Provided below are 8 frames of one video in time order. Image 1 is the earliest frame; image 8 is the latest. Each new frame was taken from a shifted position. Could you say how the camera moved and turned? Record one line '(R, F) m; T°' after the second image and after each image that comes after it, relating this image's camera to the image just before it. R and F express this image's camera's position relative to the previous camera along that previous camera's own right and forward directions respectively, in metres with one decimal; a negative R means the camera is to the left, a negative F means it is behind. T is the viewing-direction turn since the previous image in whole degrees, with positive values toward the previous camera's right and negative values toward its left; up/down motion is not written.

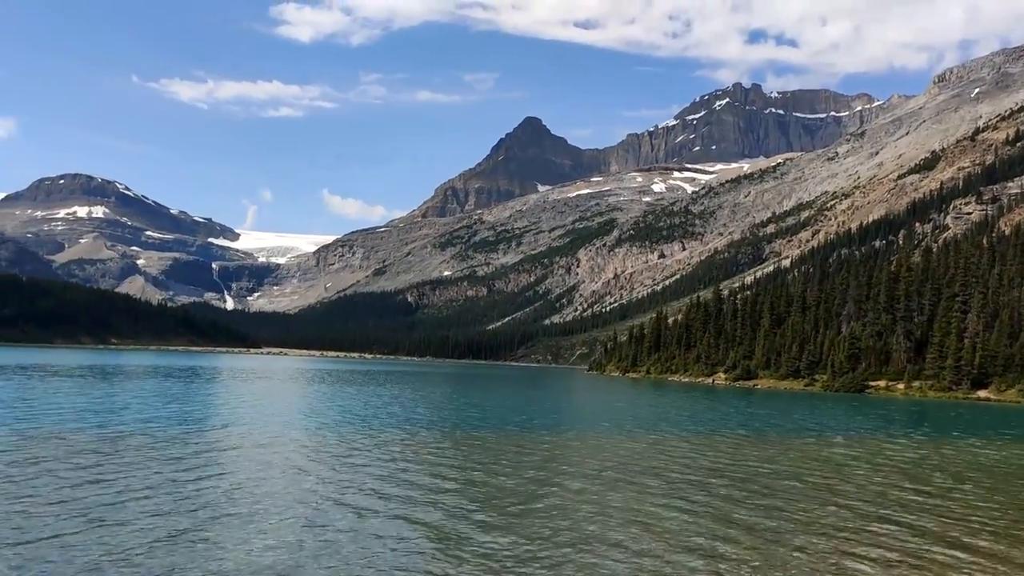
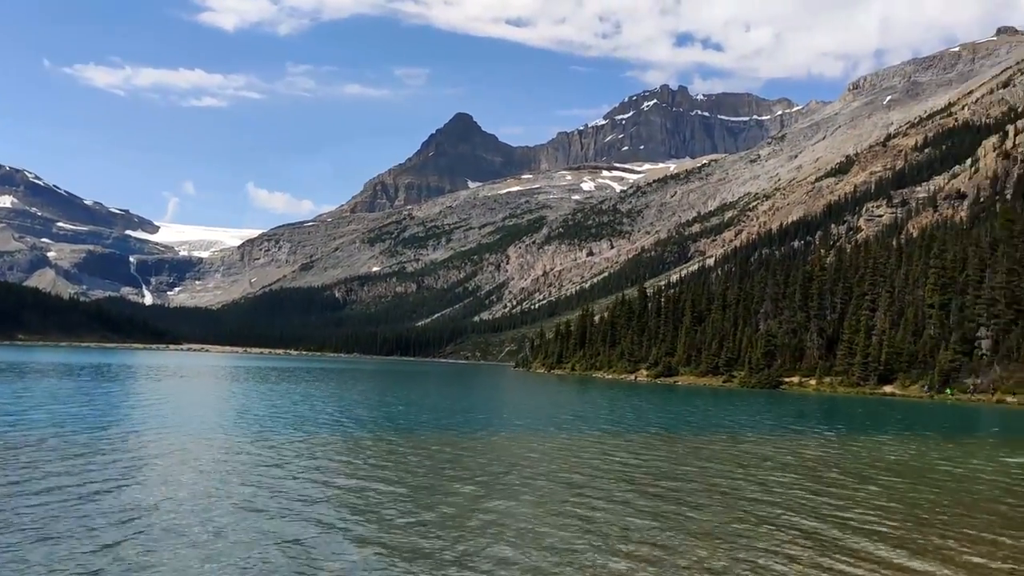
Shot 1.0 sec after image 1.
(+0.7, -0.4) m; +4°
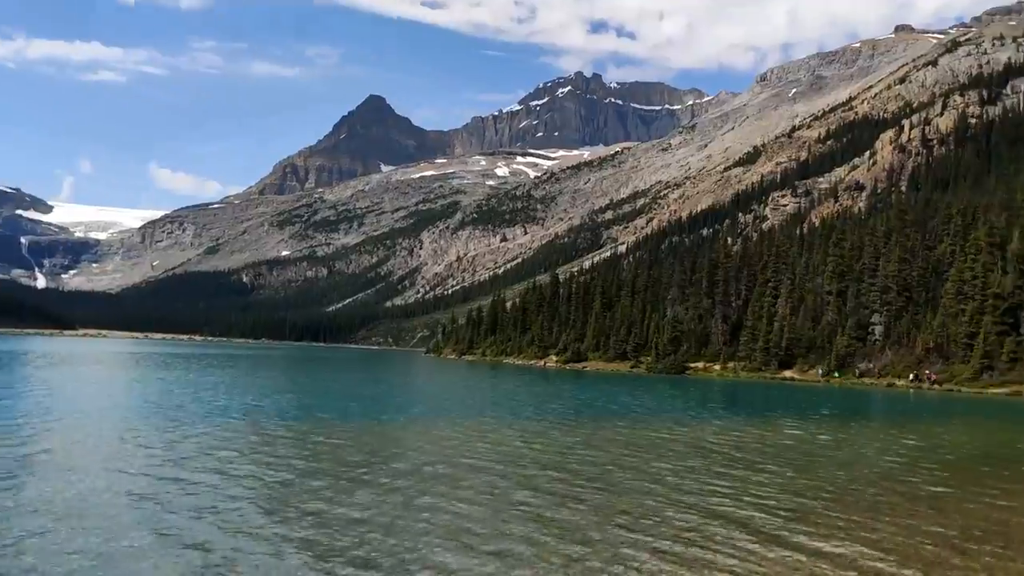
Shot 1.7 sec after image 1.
(+0.9, +1.4) m; +5°
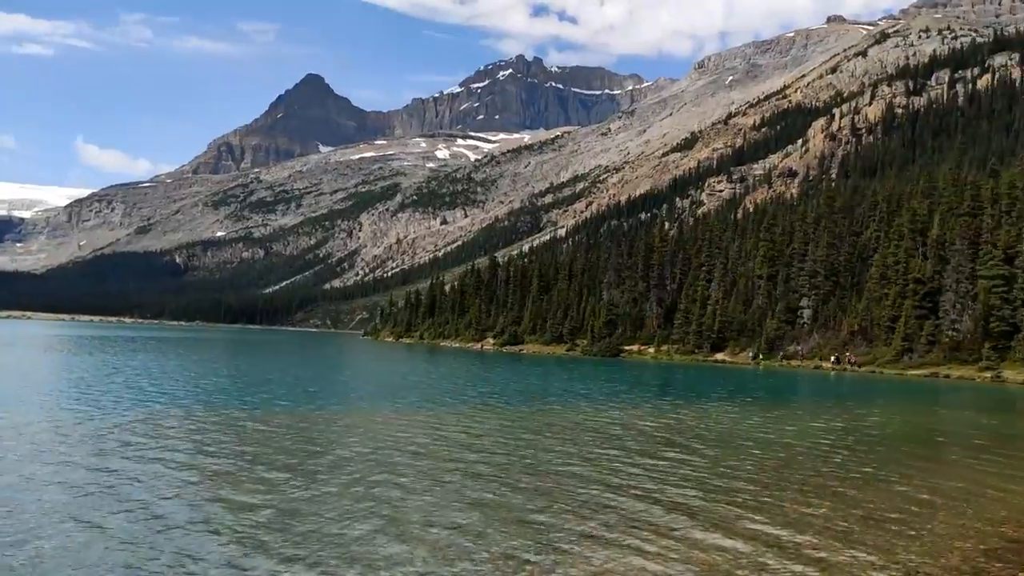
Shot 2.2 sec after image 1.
(+0.4, -0.3) m; +4°
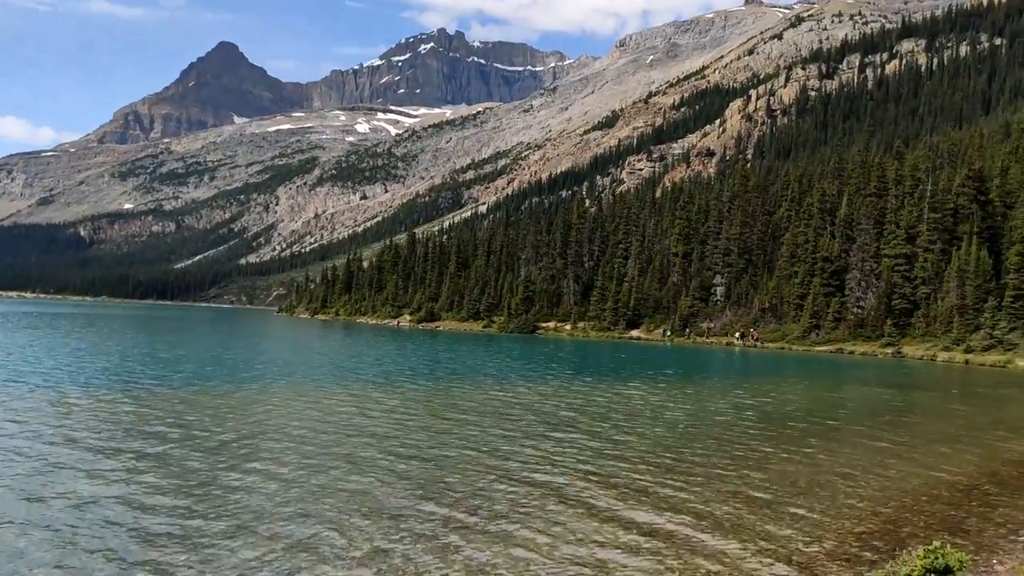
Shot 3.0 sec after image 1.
(+0.8, +1.3) m; +5°
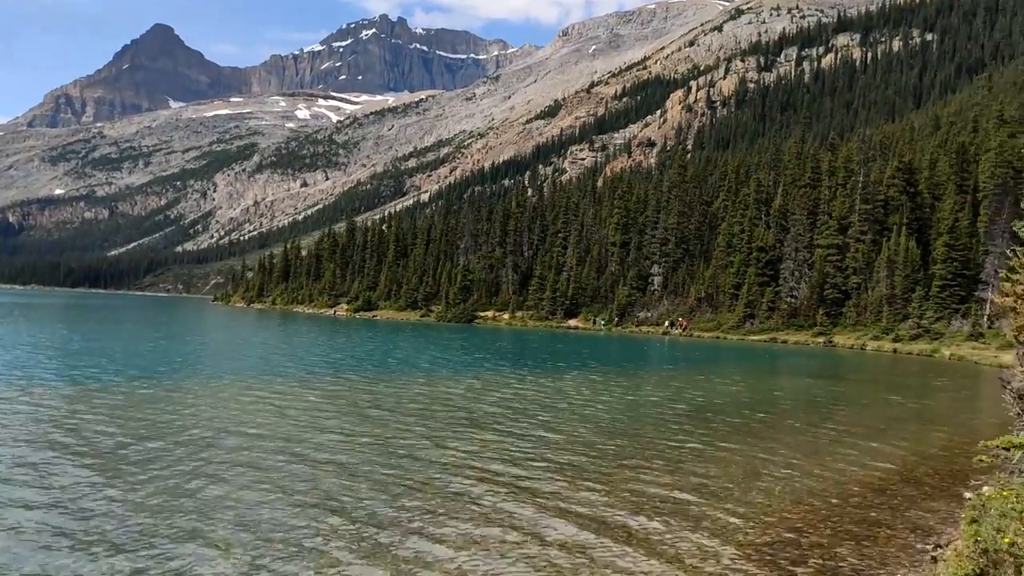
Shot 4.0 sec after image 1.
(+0.9, +1.1) m; +4°
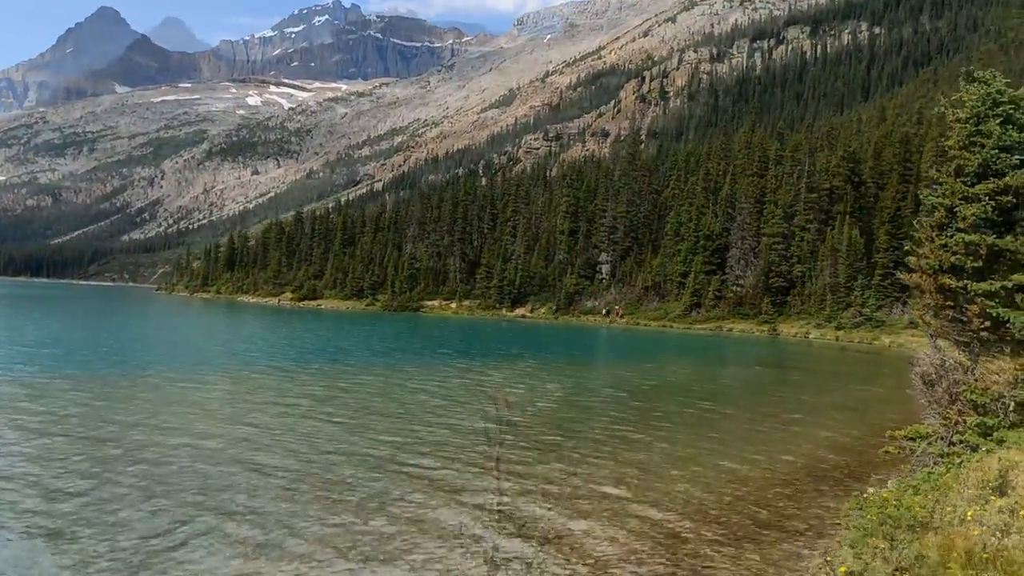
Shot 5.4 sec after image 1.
(+1.4, +1.5) m; +3°
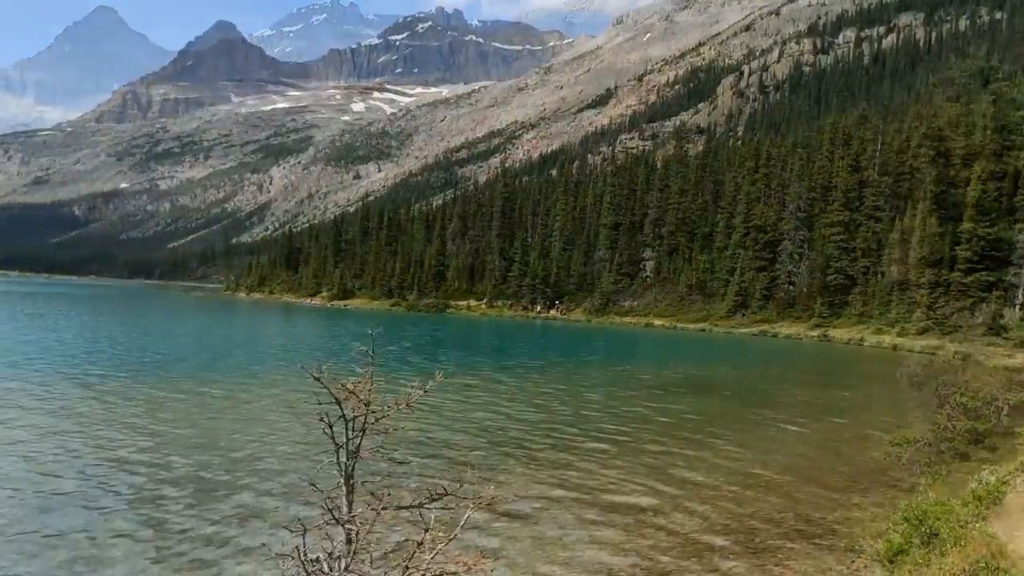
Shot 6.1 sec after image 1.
(-3.4, +4.3) m; -1°
